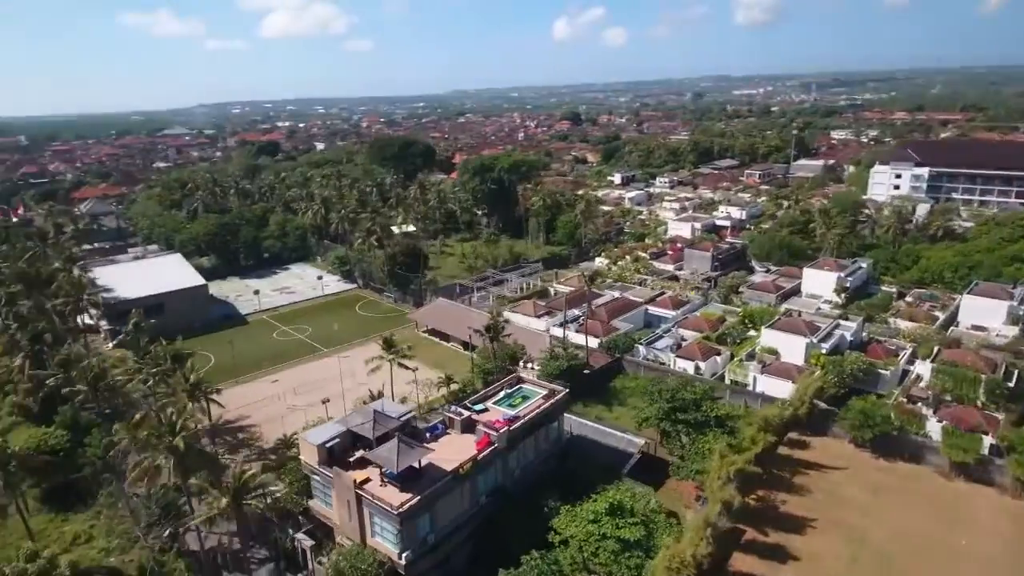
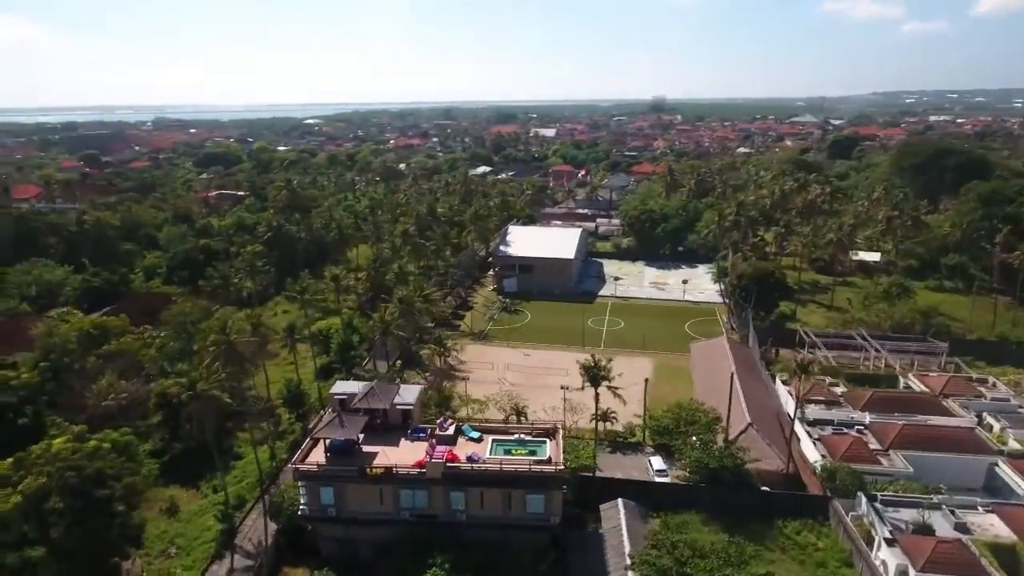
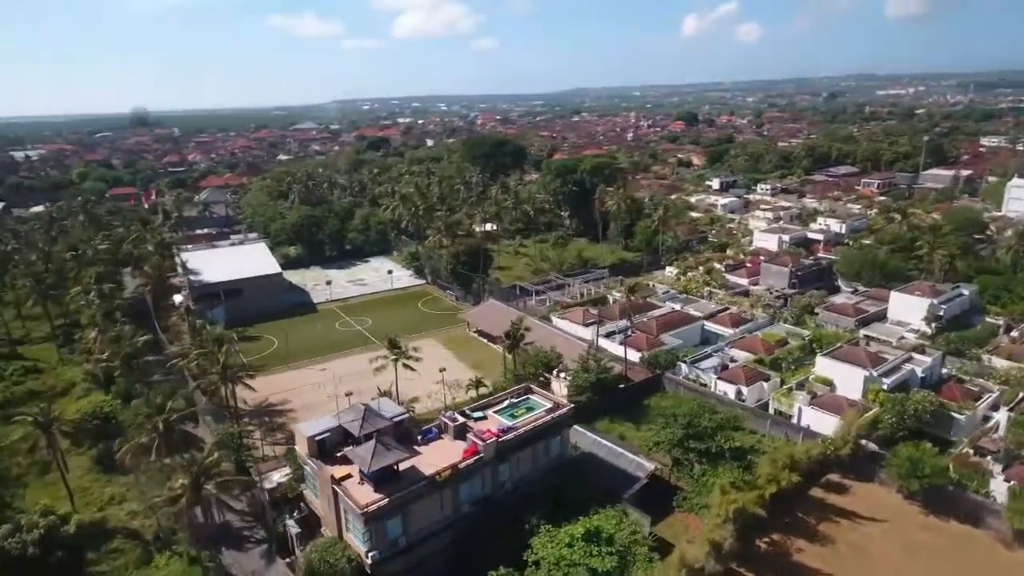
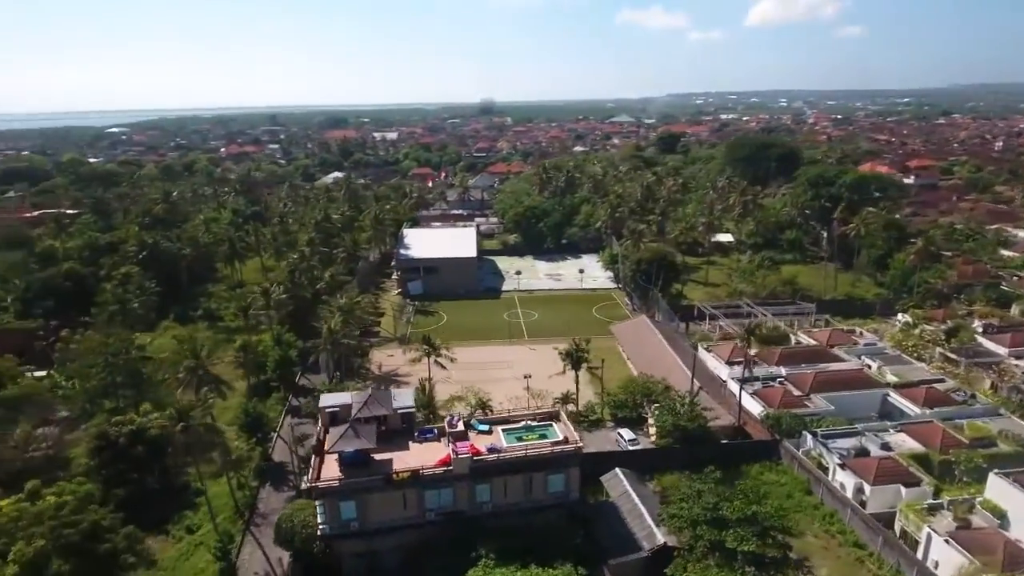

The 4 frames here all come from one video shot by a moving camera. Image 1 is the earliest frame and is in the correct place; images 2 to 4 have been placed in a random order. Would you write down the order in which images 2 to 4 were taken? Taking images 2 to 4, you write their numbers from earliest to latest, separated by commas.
3, 4, 2
